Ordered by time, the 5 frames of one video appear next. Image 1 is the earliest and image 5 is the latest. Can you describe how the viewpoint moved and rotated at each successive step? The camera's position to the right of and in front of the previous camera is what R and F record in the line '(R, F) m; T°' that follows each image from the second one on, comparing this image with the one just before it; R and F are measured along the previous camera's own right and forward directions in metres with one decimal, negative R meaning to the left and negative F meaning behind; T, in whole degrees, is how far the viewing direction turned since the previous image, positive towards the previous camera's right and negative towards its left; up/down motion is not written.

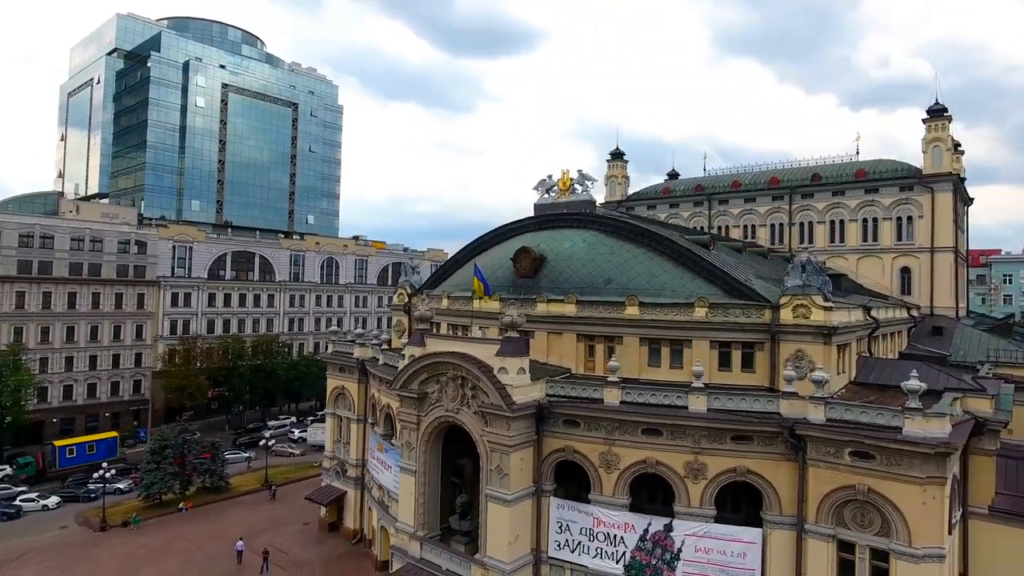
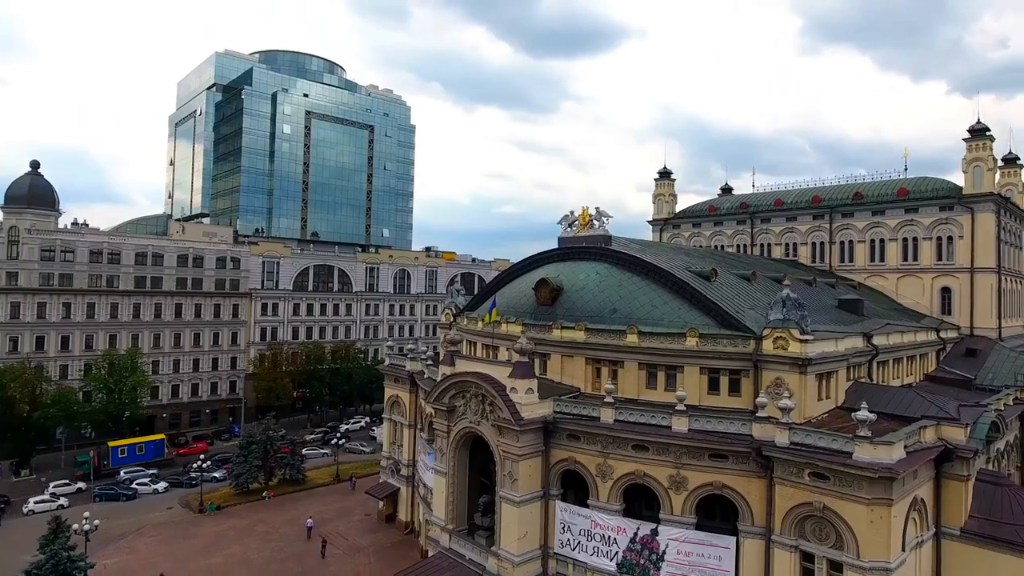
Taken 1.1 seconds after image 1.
(+3.0, -3.6) m; -7°
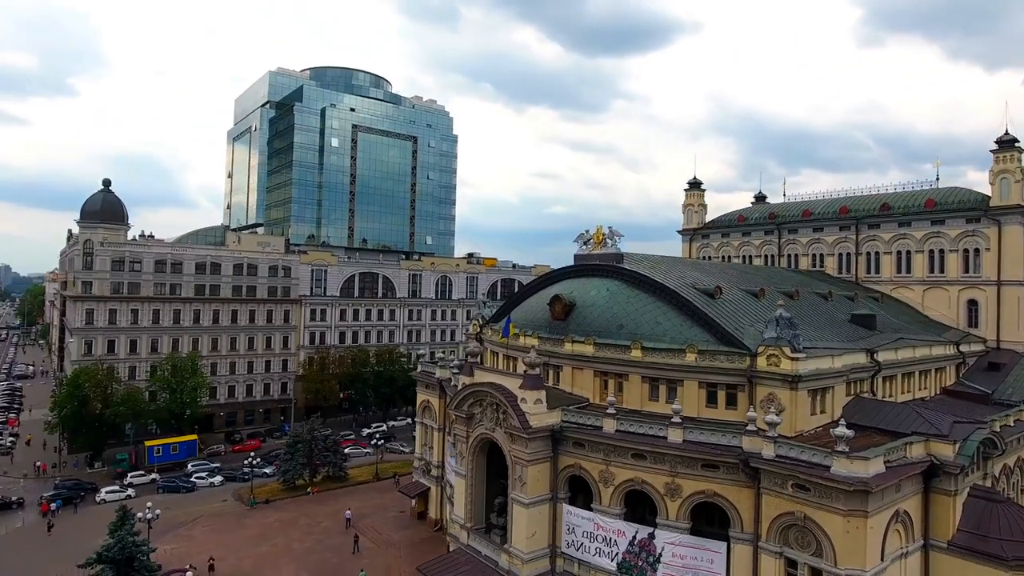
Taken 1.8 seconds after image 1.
(+1.8, -2.2) m; -5°
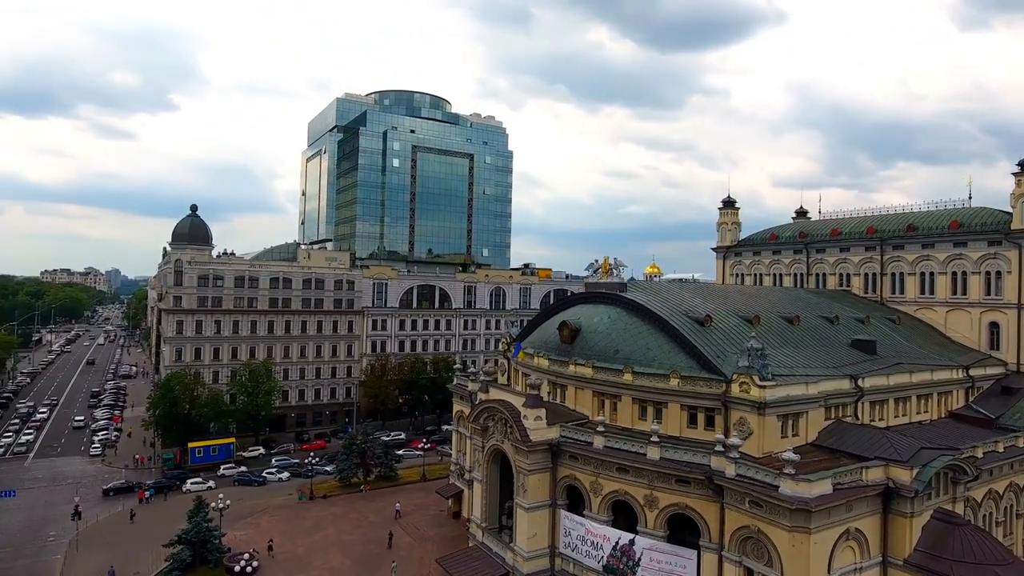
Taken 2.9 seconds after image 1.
(+3.7, -3.8) m; -7°
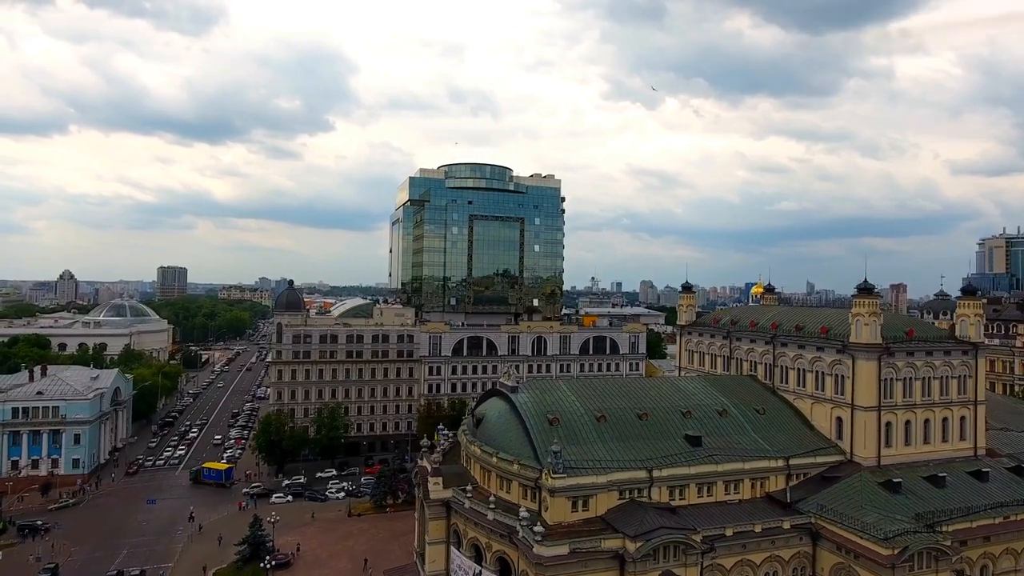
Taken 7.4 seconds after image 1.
(+18.0, -14.6) m; -12°
